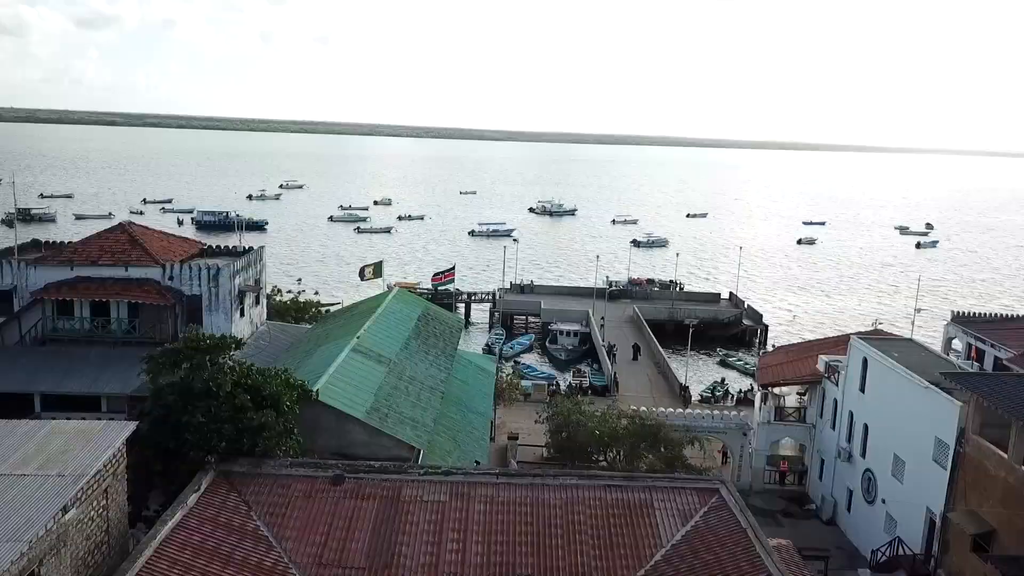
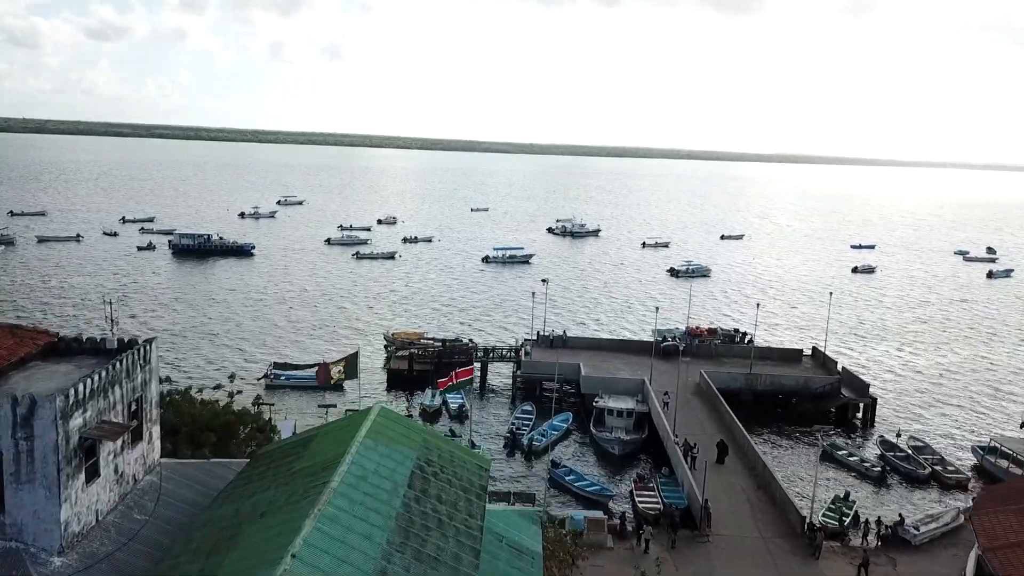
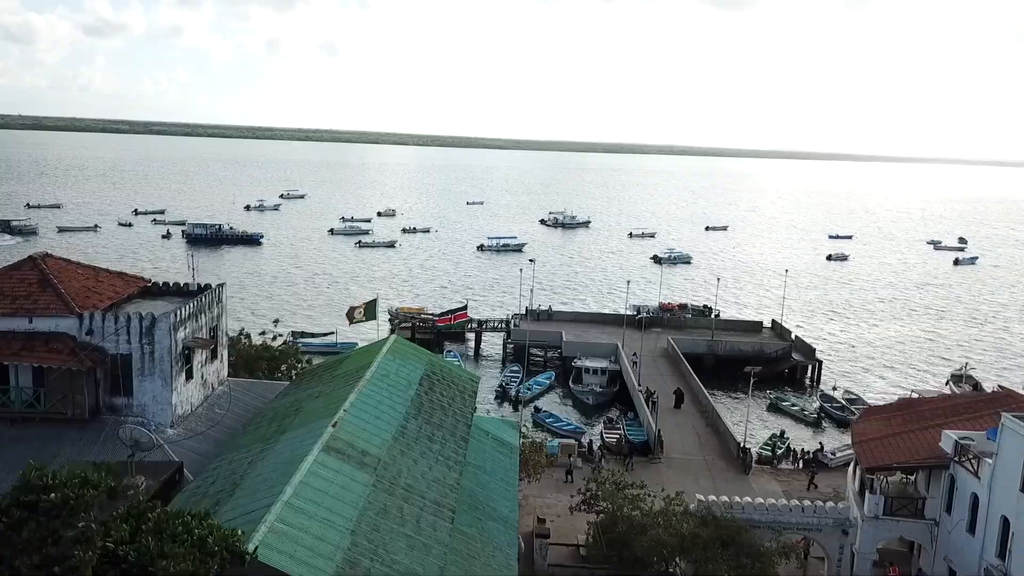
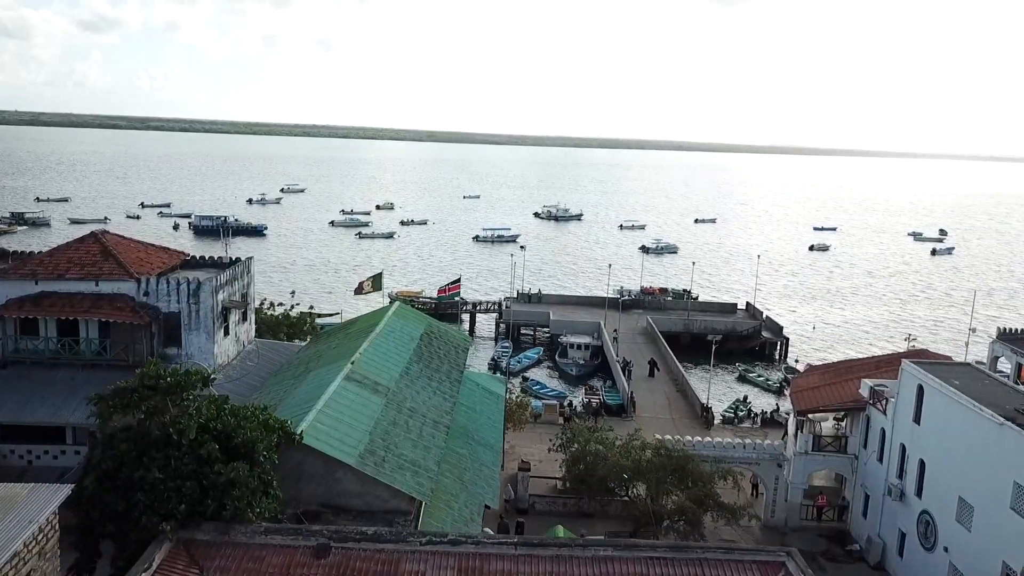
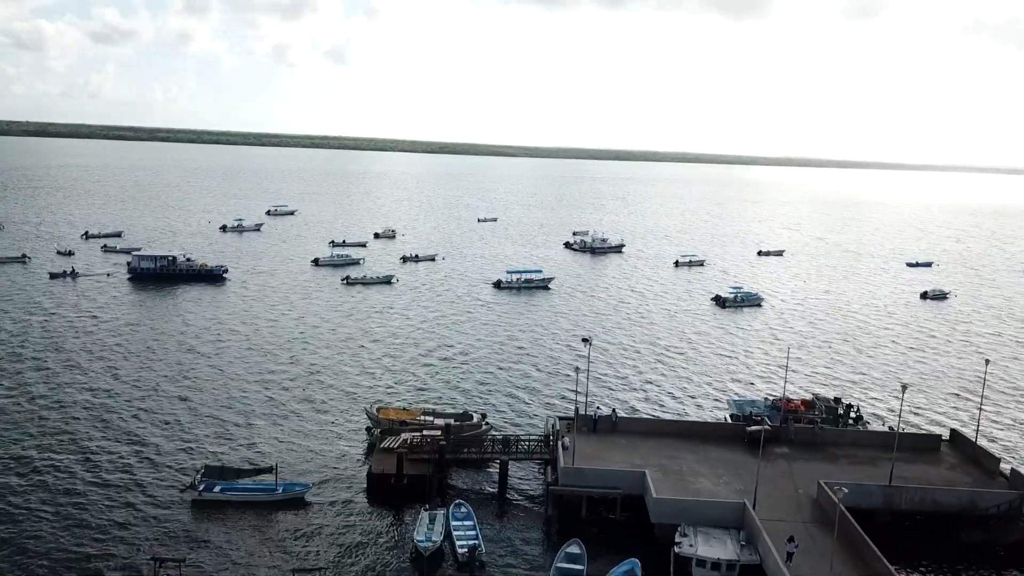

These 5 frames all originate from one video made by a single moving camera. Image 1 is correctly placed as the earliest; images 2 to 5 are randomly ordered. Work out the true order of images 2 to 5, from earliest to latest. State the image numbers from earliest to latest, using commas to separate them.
4, 3, 2, 5
